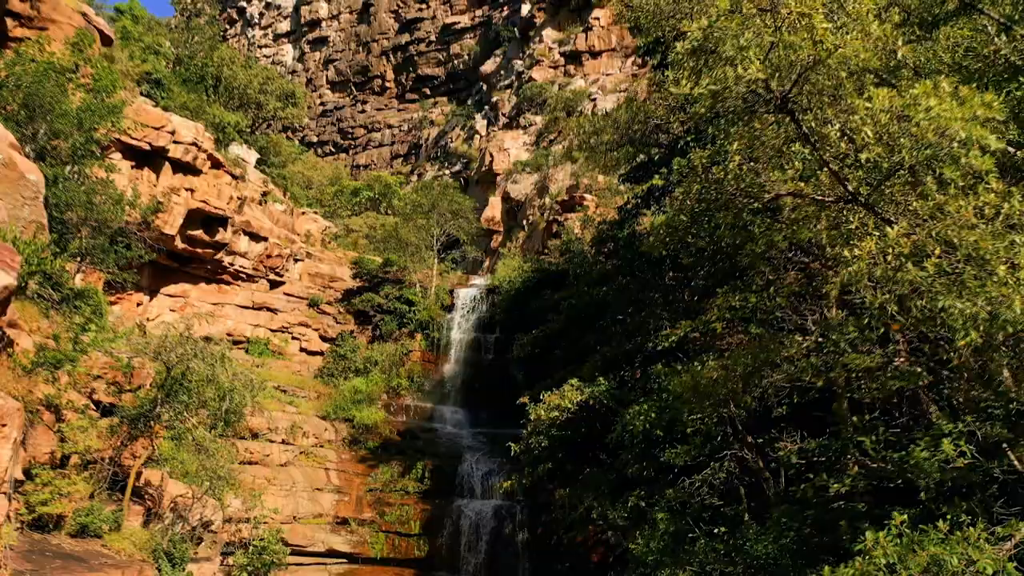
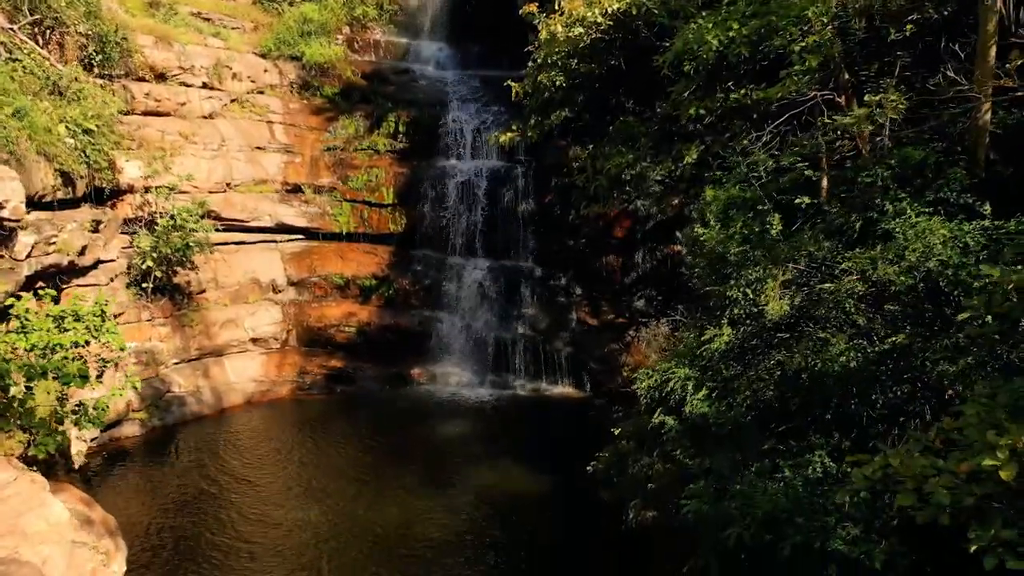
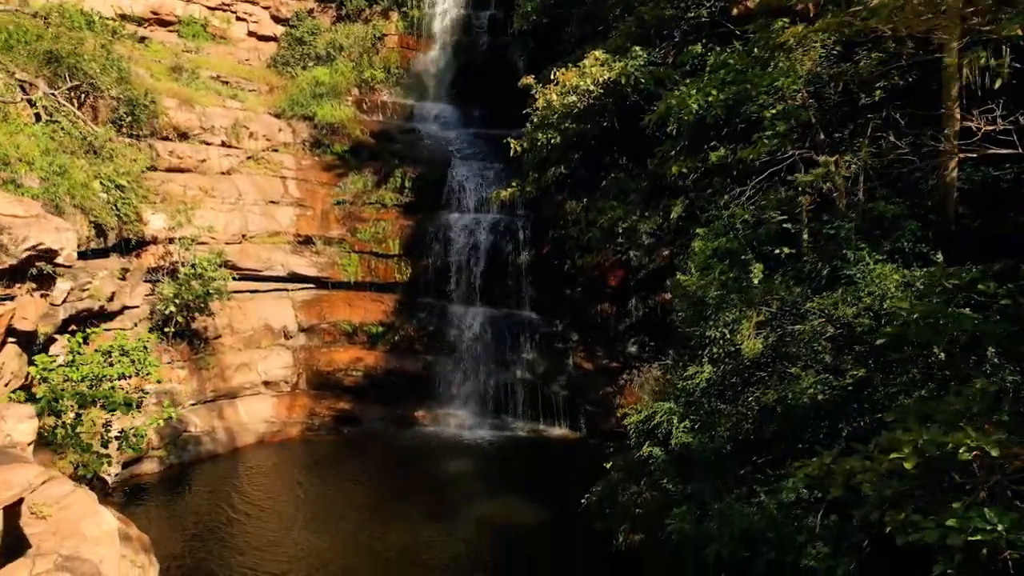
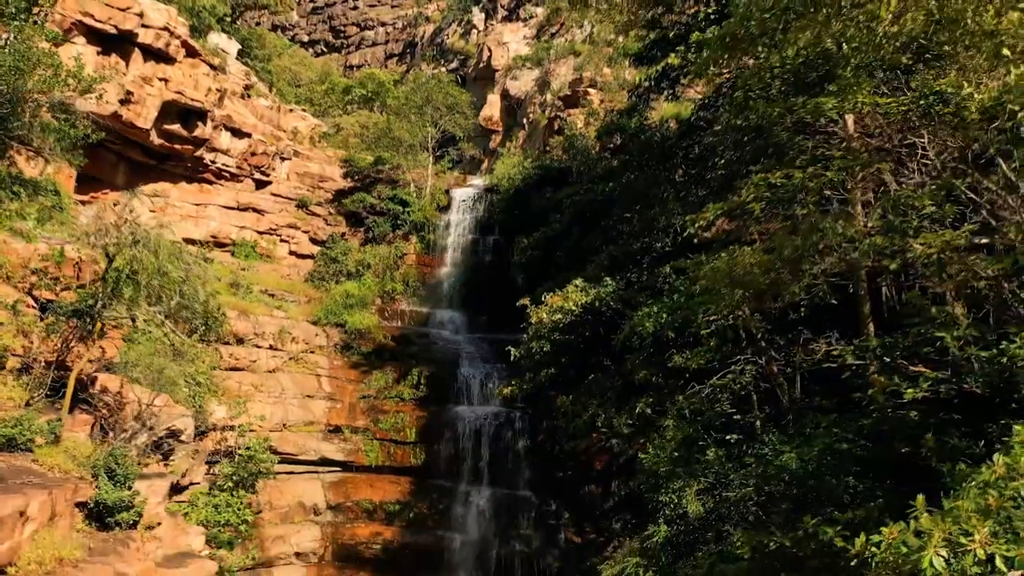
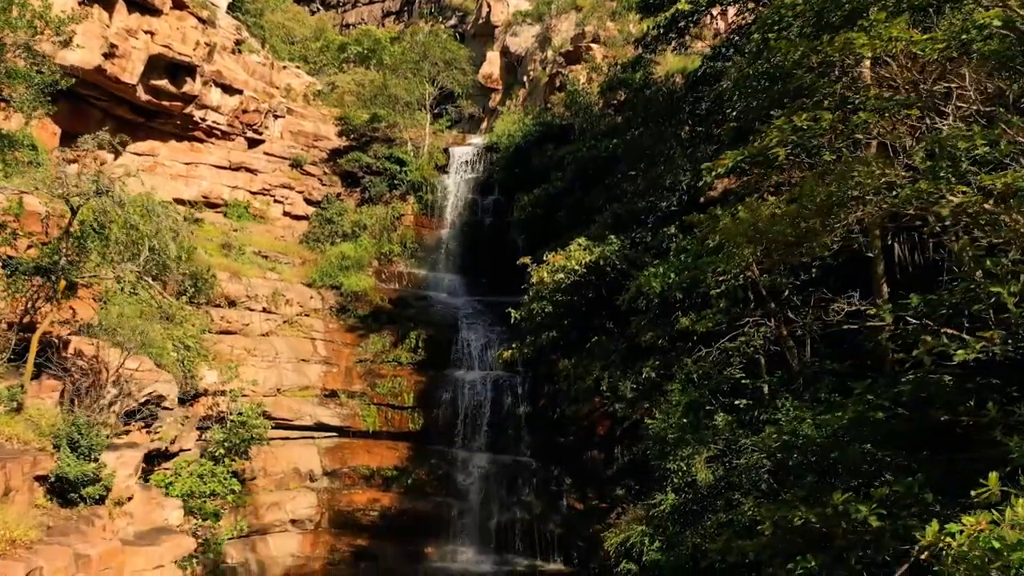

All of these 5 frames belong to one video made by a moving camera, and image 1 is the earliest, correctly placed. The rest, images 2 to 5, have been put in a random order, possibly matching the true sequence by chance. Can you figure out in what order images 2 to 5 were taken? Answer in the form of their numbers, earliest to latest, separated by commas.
4, 5, 3, 2
